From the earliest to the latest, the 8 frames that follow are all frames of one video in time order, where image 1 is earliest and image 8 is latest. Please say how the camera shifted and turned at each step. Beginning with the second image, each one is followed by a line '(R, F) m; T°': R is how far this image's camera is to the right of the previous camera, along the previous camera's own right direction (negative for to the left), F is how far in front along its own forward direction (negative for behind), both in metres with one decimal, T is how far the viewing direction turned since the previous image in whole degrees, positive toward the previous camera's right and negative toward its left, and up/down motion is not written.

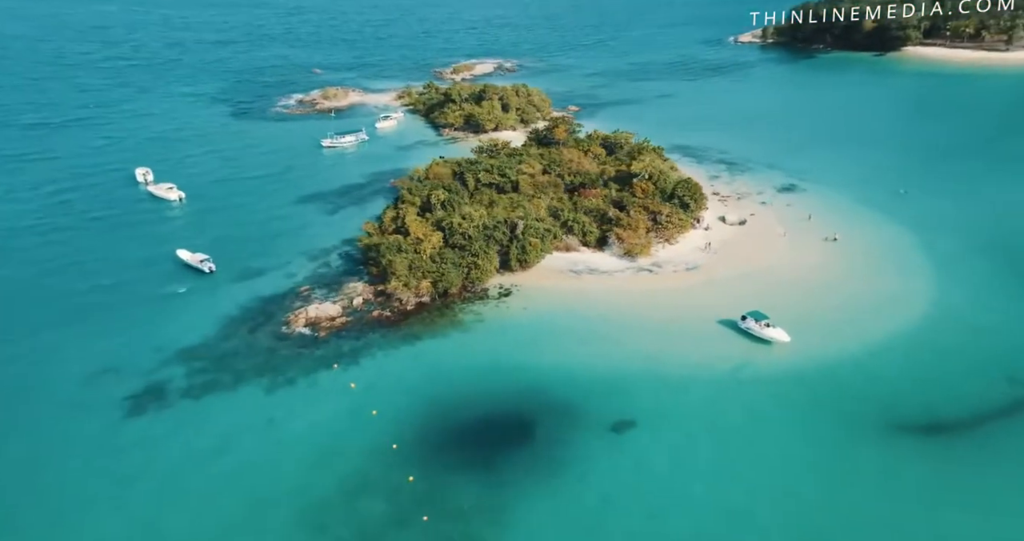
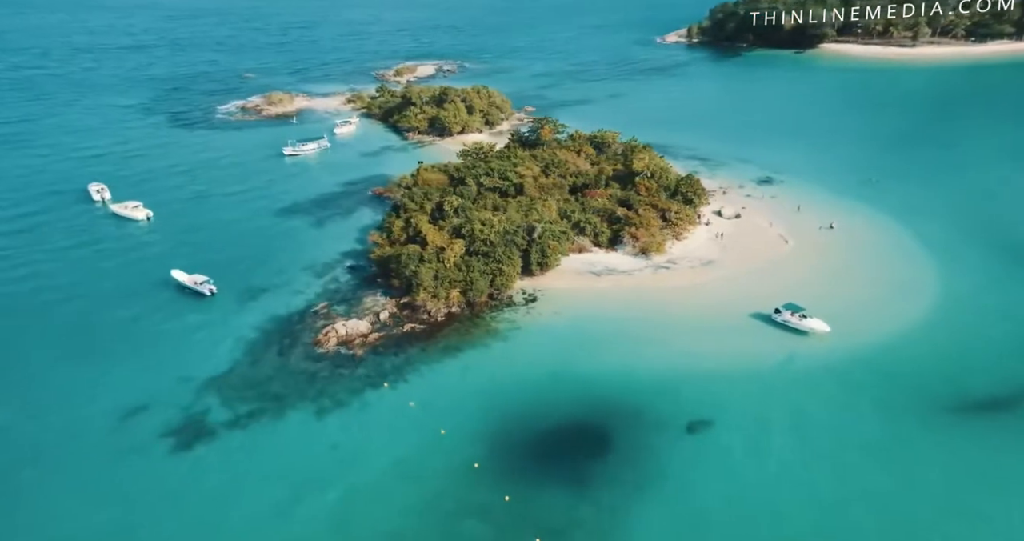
(-6.5, +1.2) m; +6°
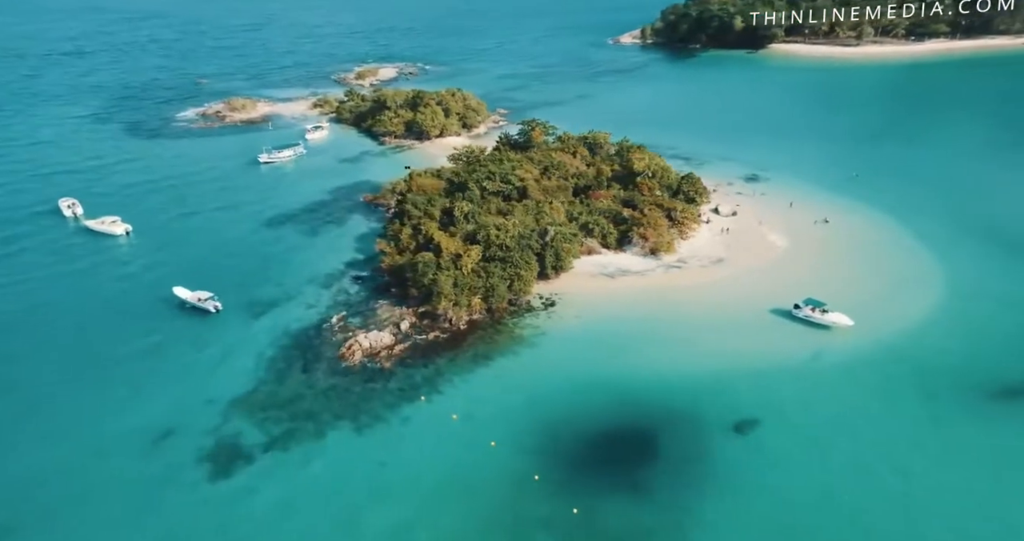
(-4.3, +0.9) m; +4°
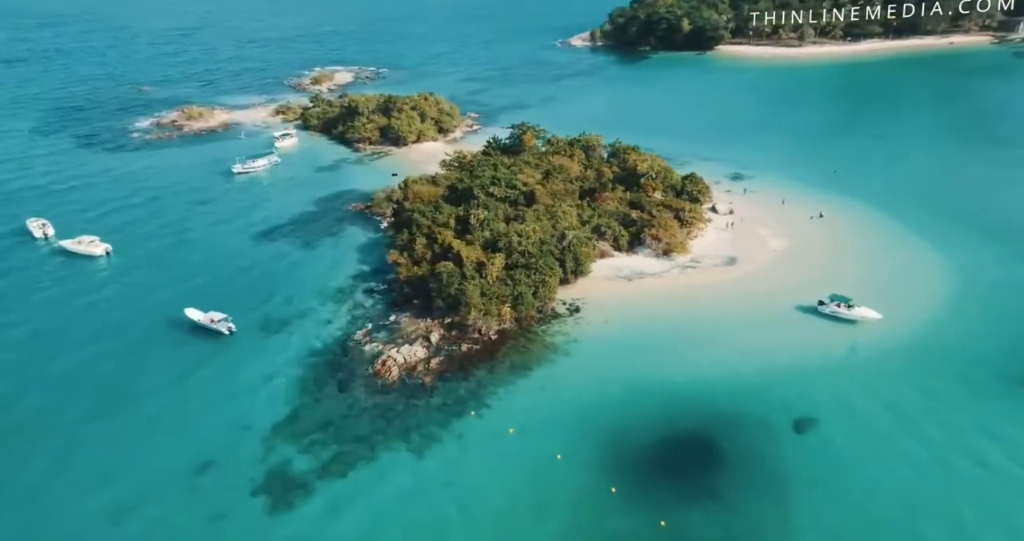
(-5.0, +1.0) m; +5°
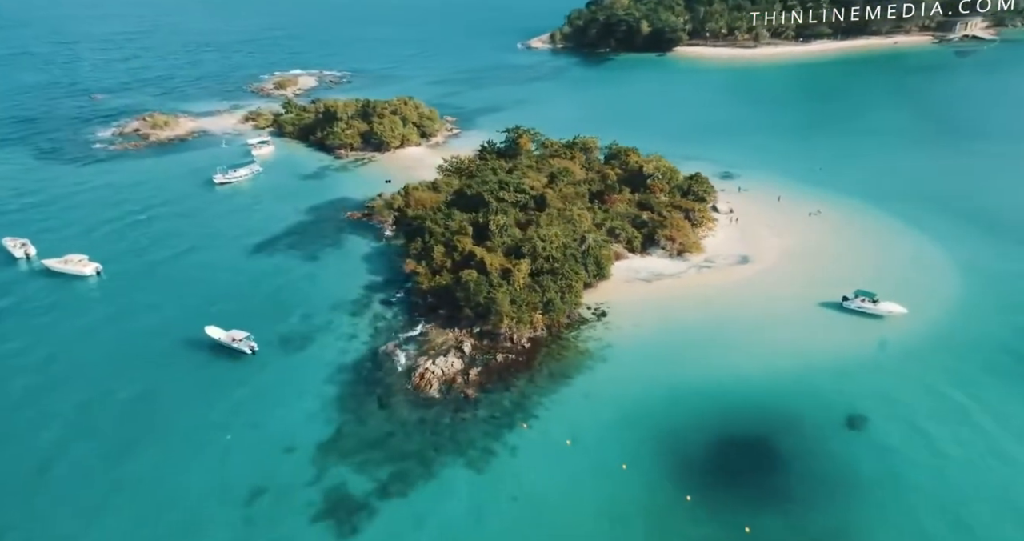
(-4.5, +0.8) m; +4°
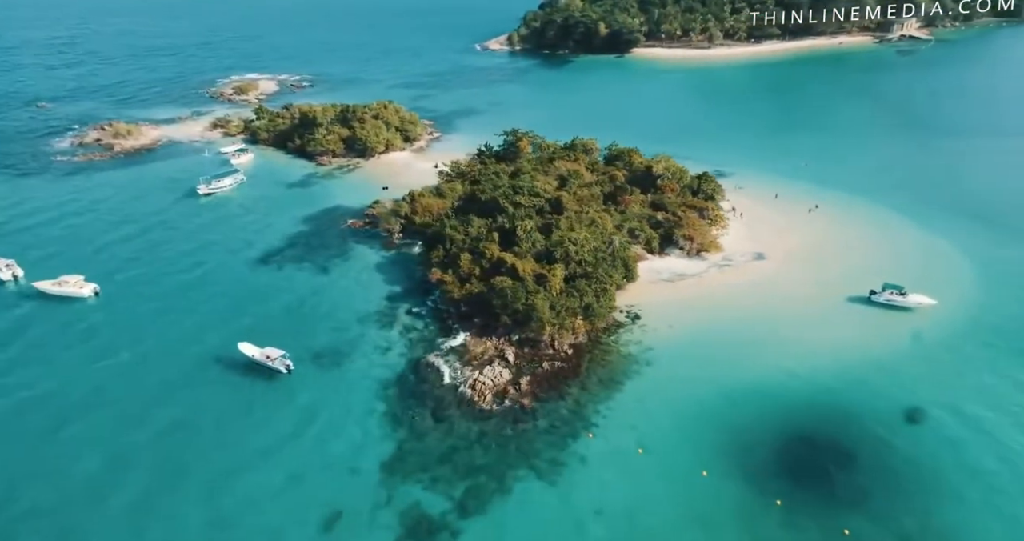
(-5.2, +0.9) m; +4°
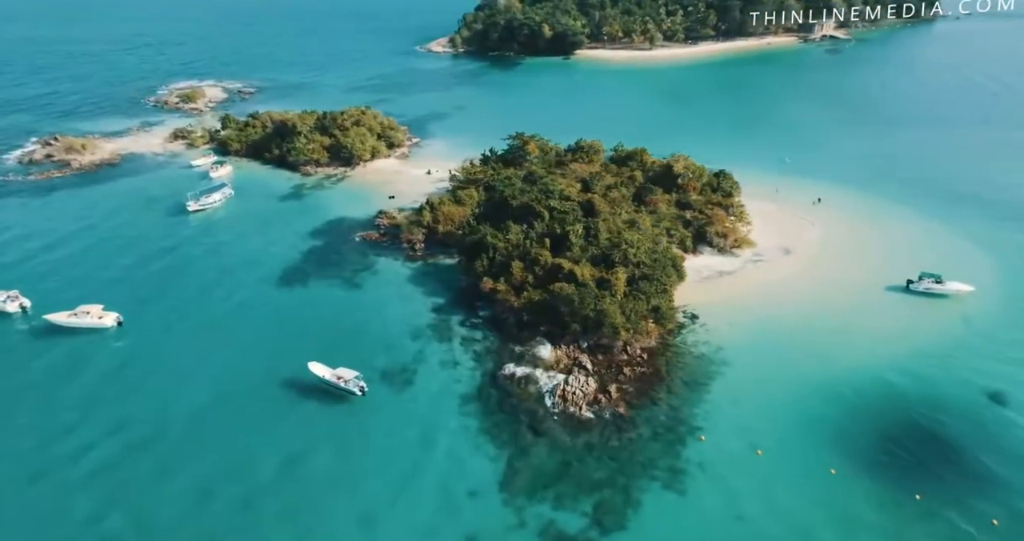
(-7.9, +1.2) m; +6°
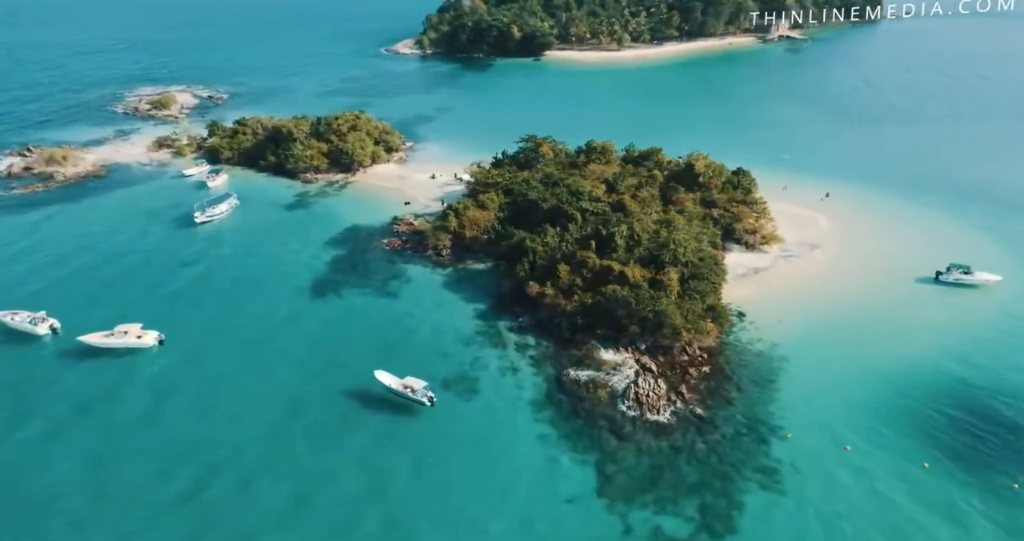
(-5.7, +0.5) m; +3°
